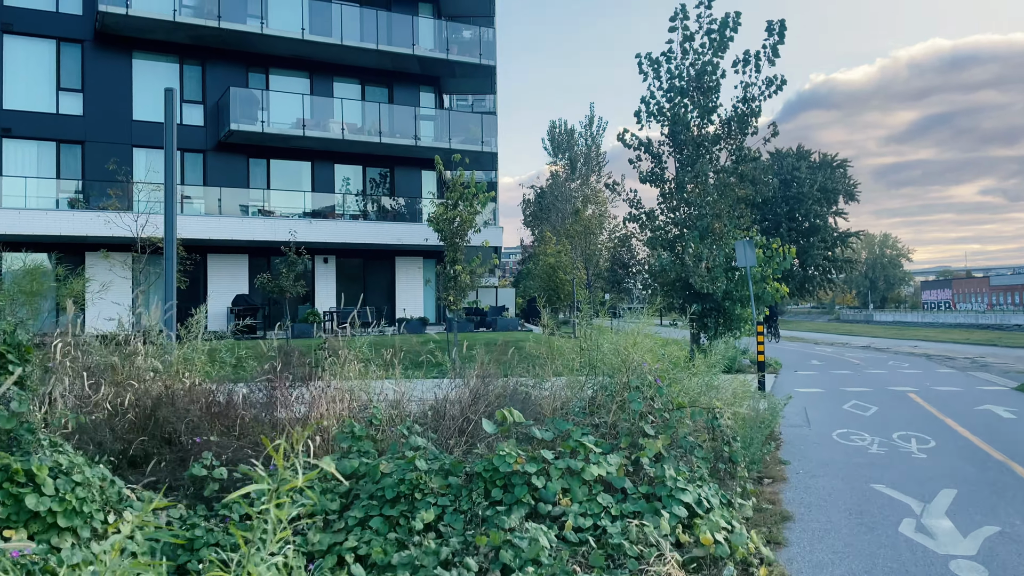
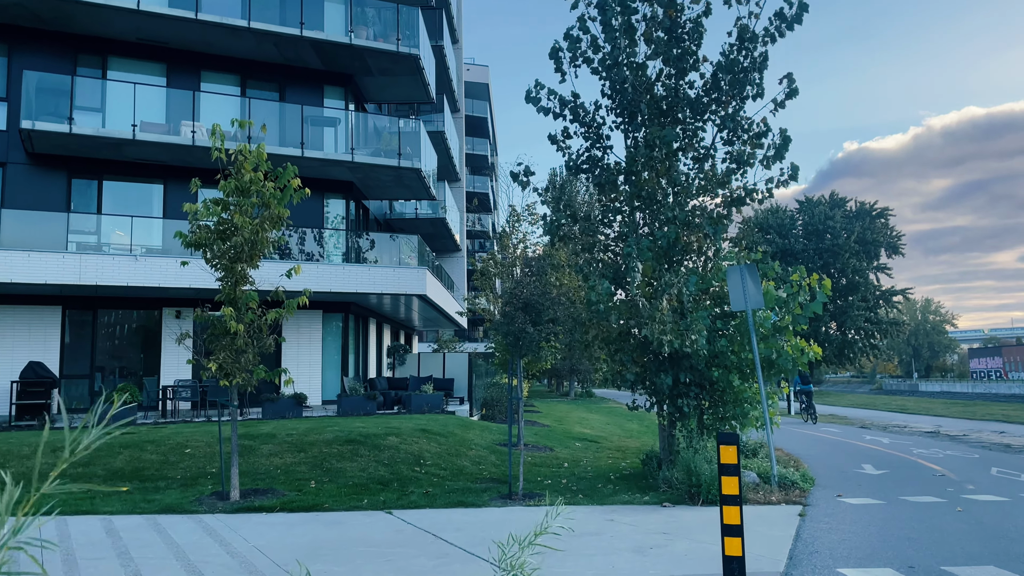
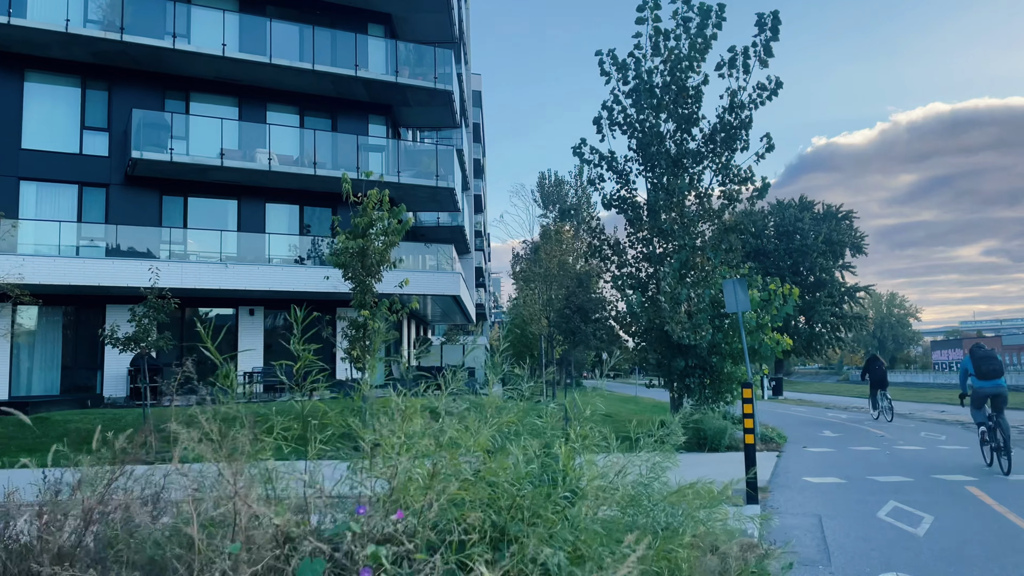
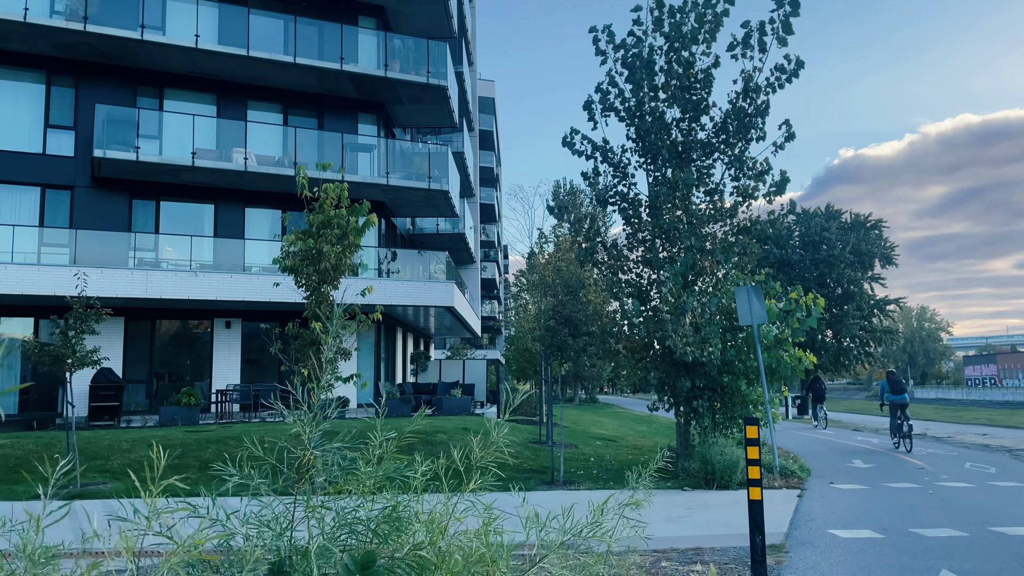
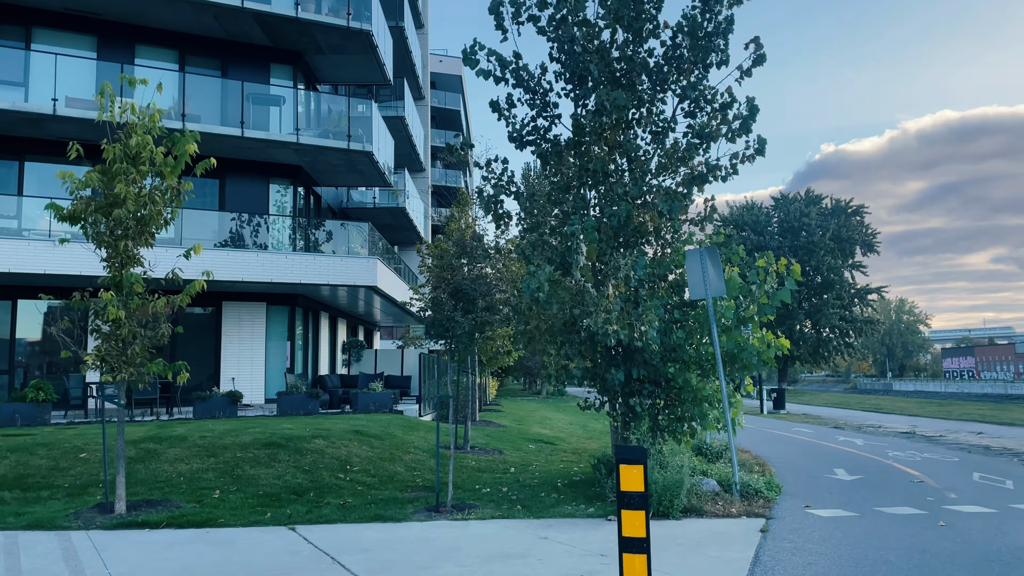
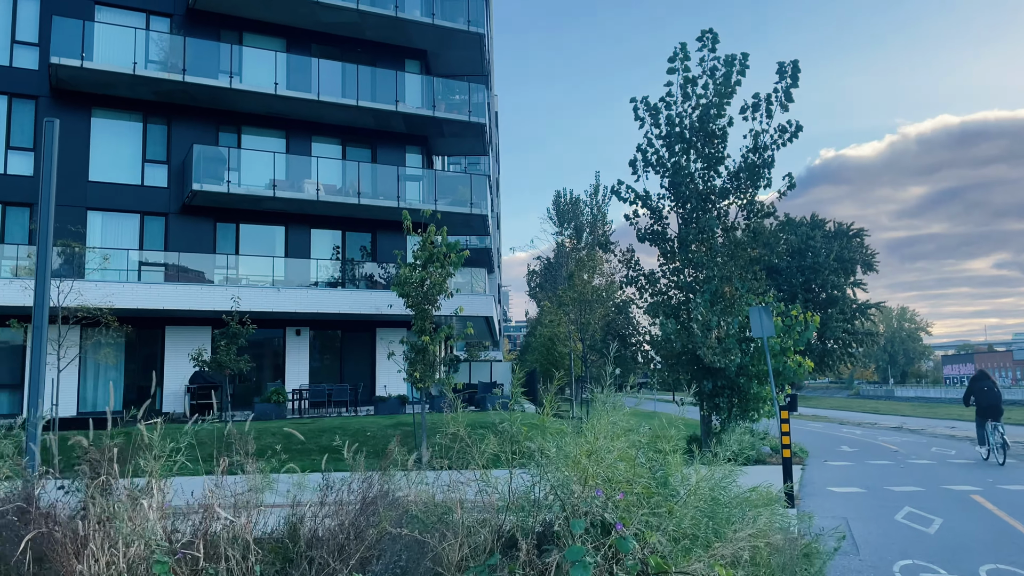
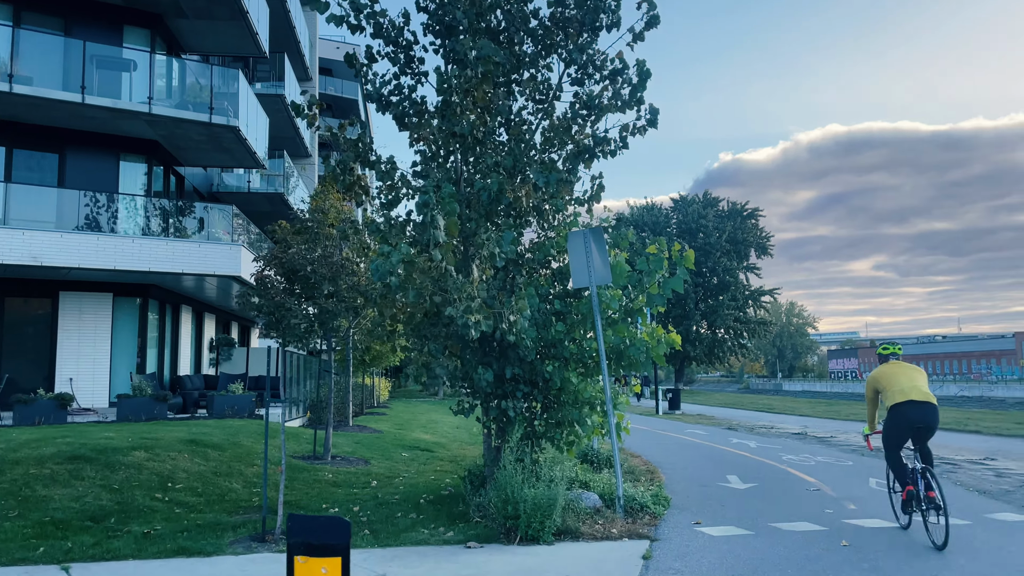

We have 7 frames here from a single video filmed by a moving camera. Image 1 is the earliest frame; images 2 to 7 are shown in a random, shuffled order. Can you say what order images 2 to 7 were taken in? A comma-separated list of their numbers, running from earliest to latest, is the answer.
6, 3, 4, 2, 5, 7
